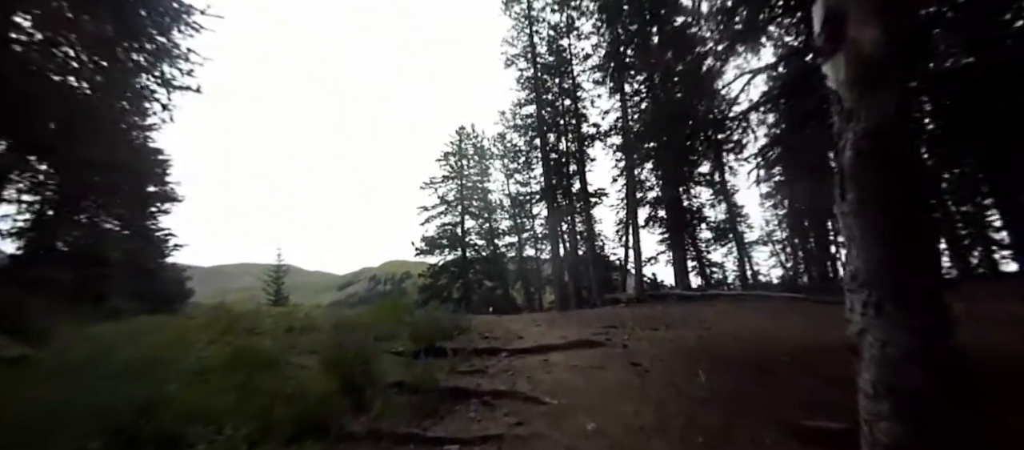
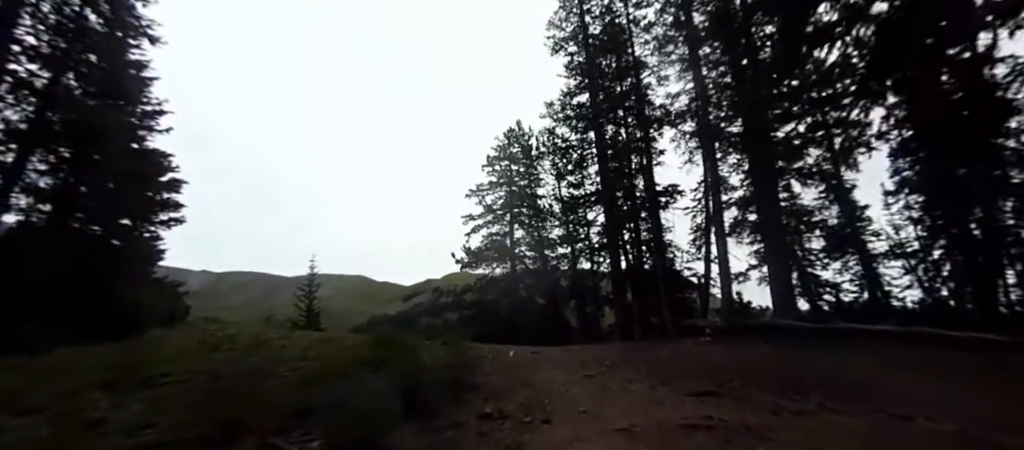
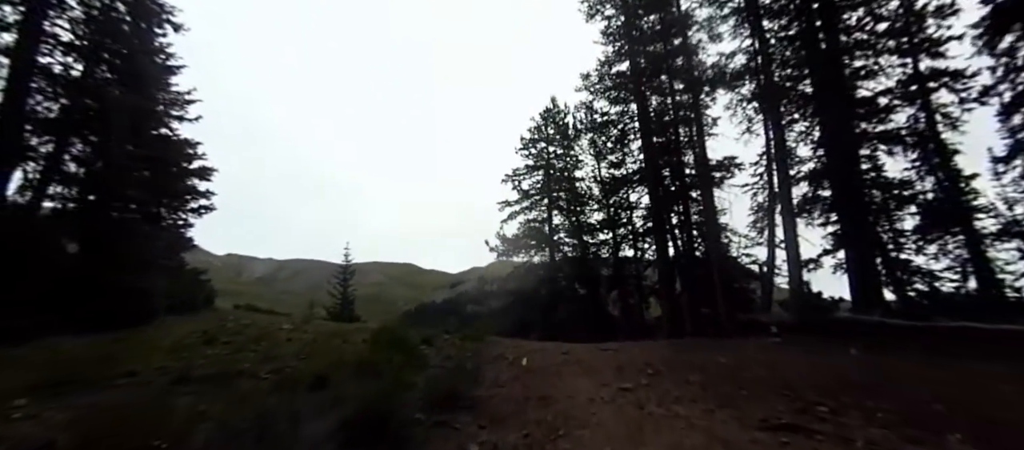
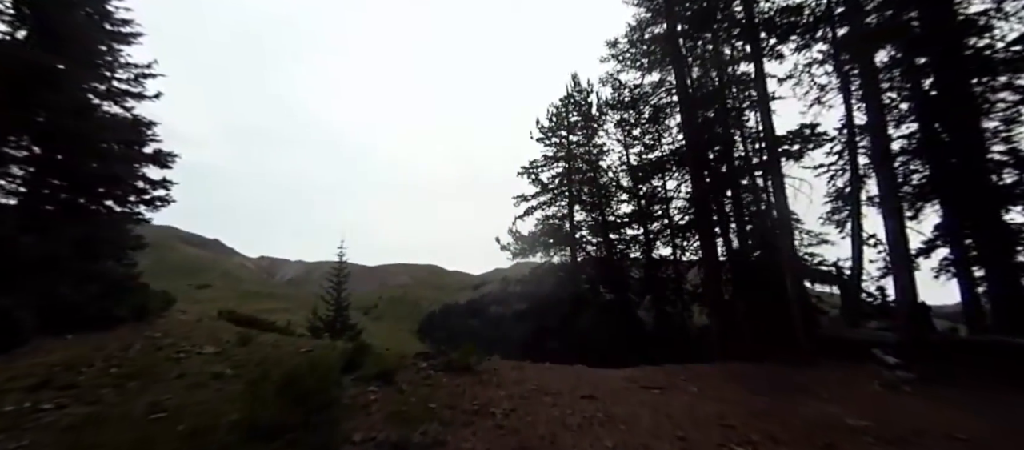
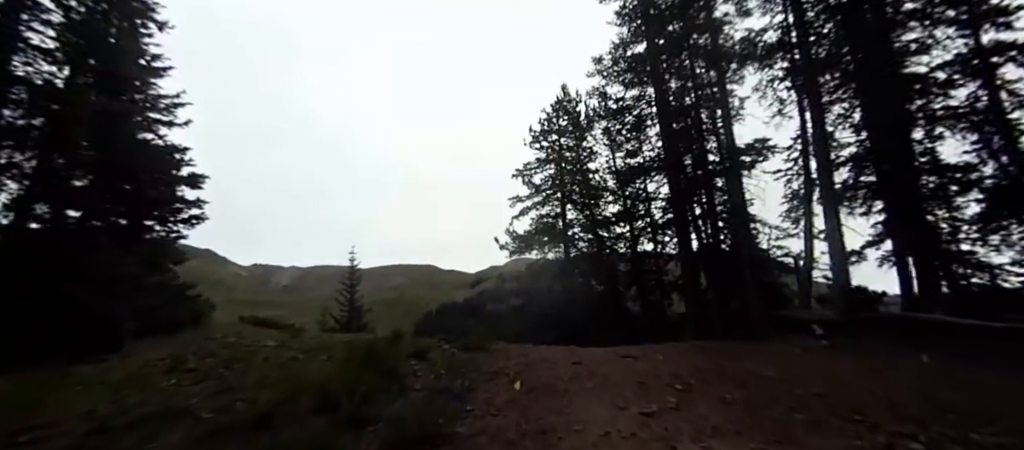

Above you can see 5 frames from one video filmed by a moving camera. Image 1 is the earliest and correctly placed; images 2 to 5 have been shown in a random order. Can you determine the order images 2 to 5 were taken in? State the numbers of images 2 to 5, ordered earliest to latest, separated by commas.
2, 3, 5, 4
